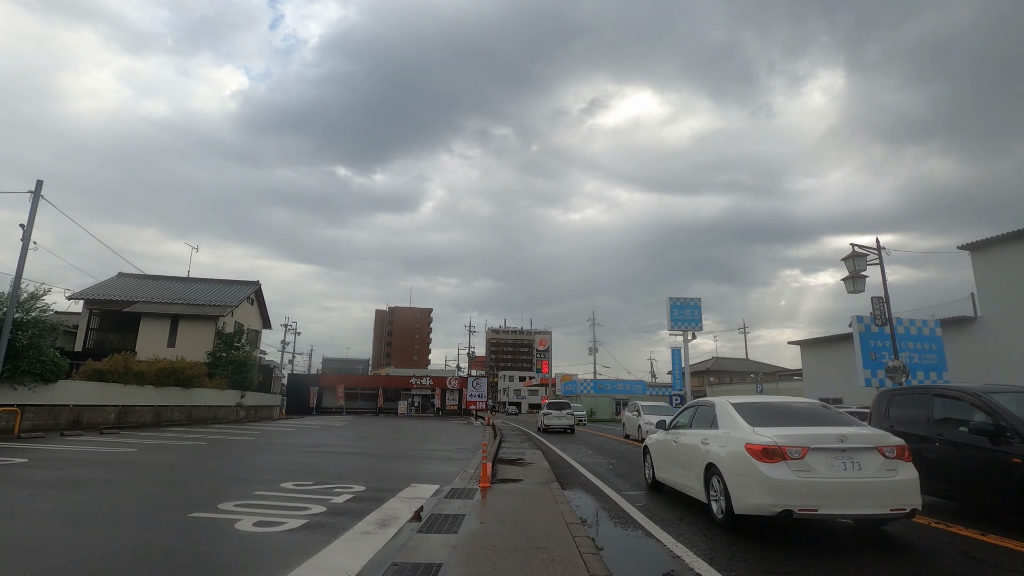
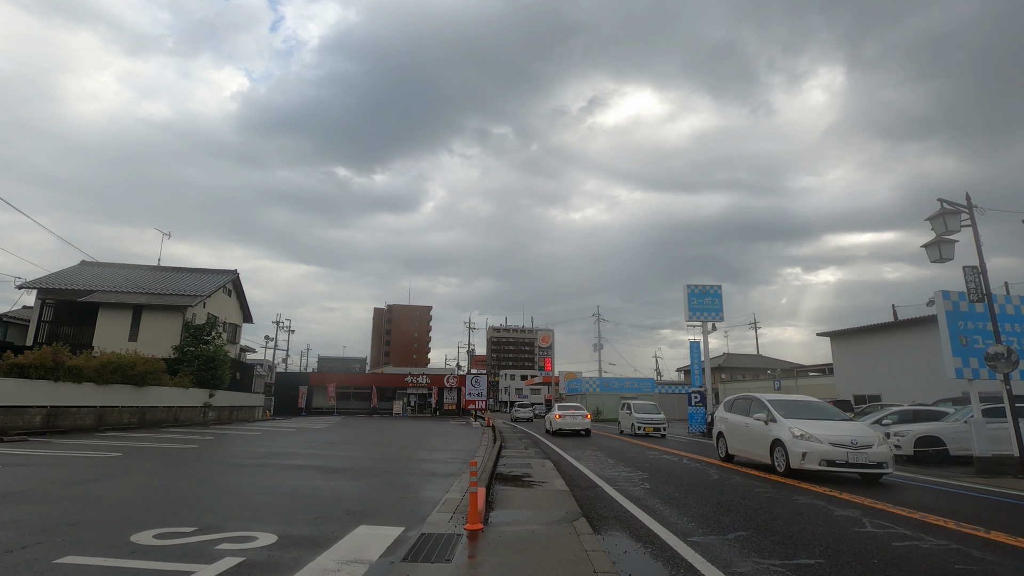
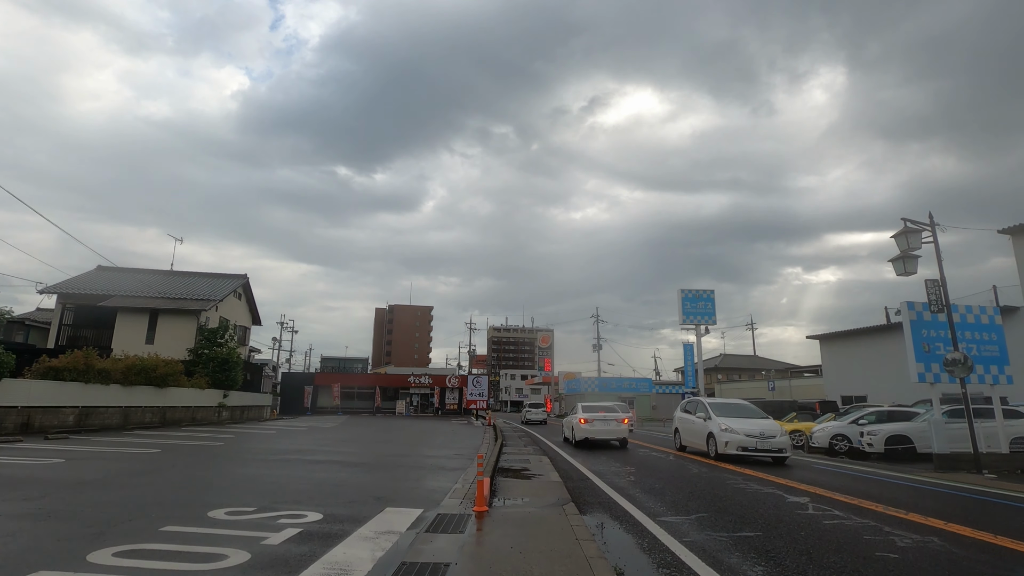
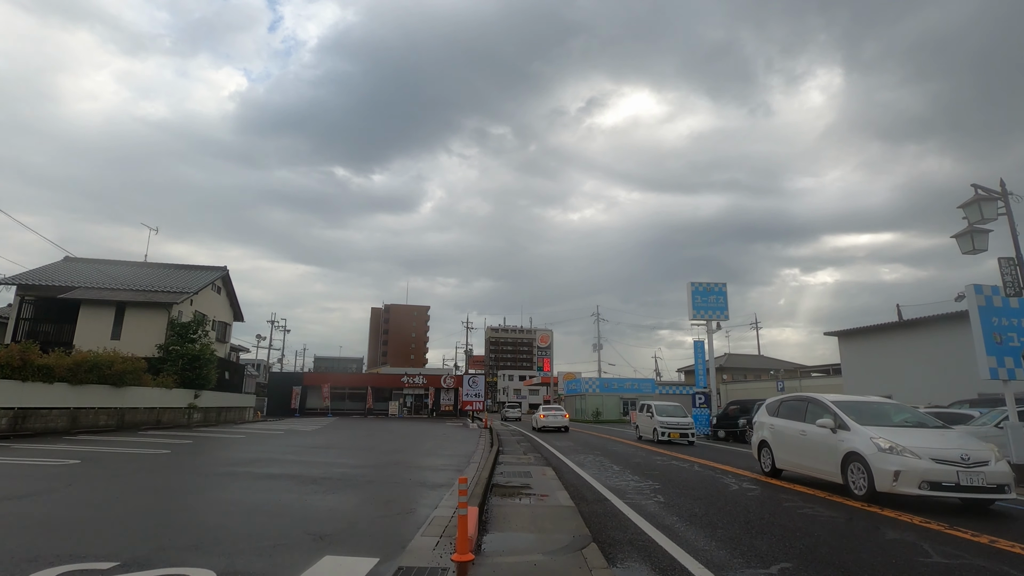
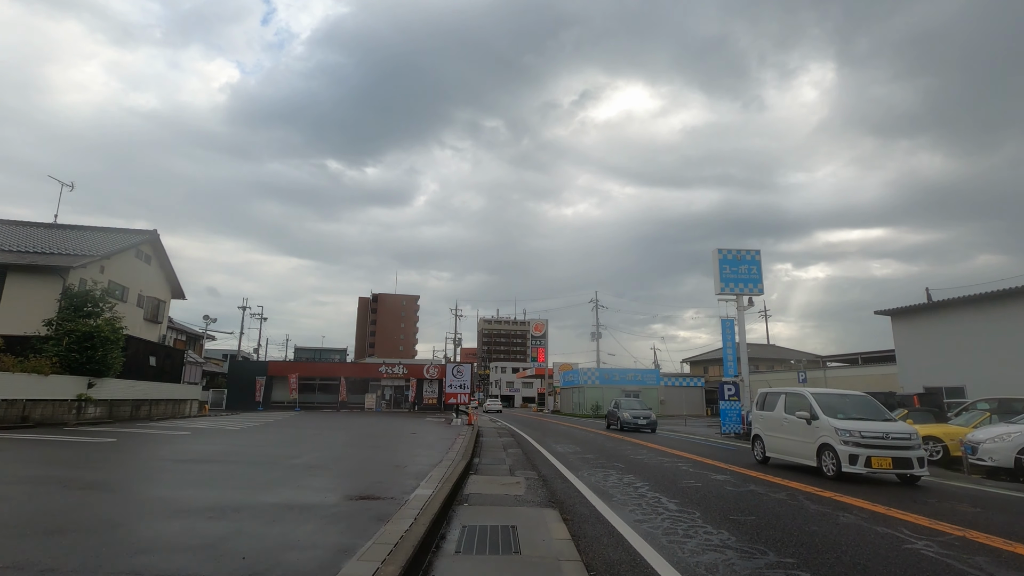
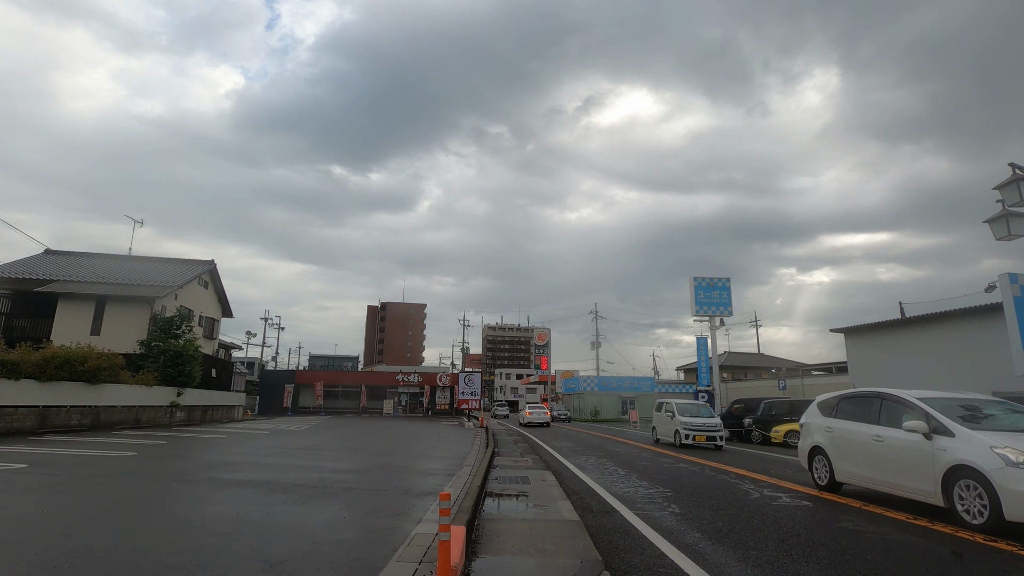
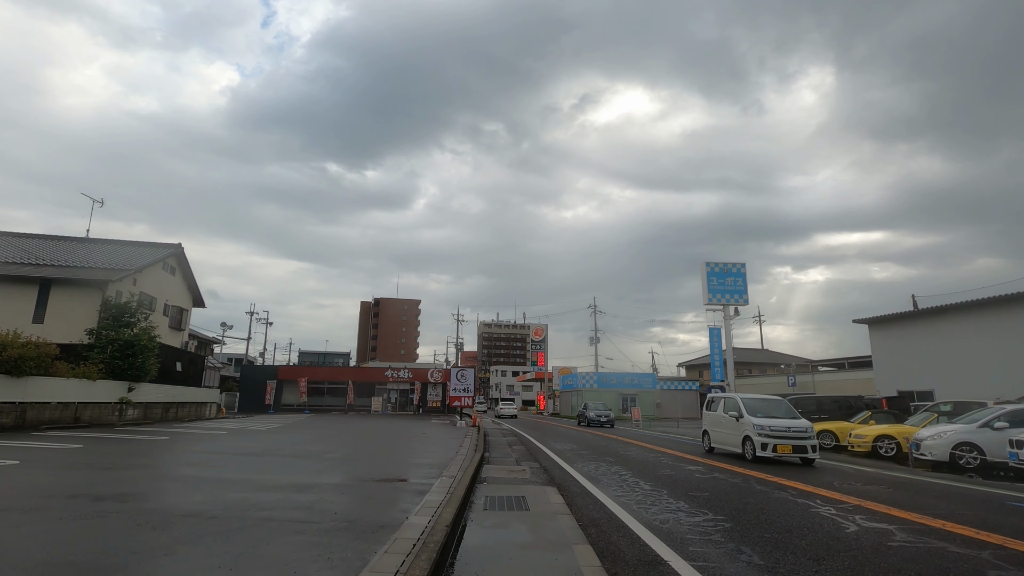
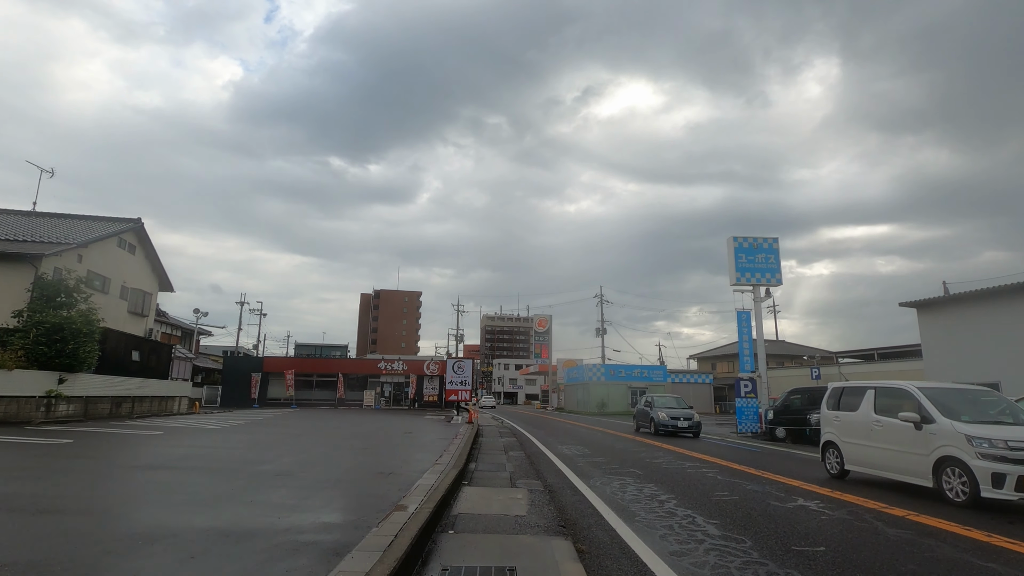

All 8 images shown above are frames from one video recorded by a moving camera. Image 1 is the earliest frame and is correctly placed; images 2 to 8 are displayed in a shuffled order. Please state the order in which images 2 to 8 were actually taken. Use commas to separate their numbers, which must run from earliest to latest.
3, 2, 4, 6, 7, 5, 8
